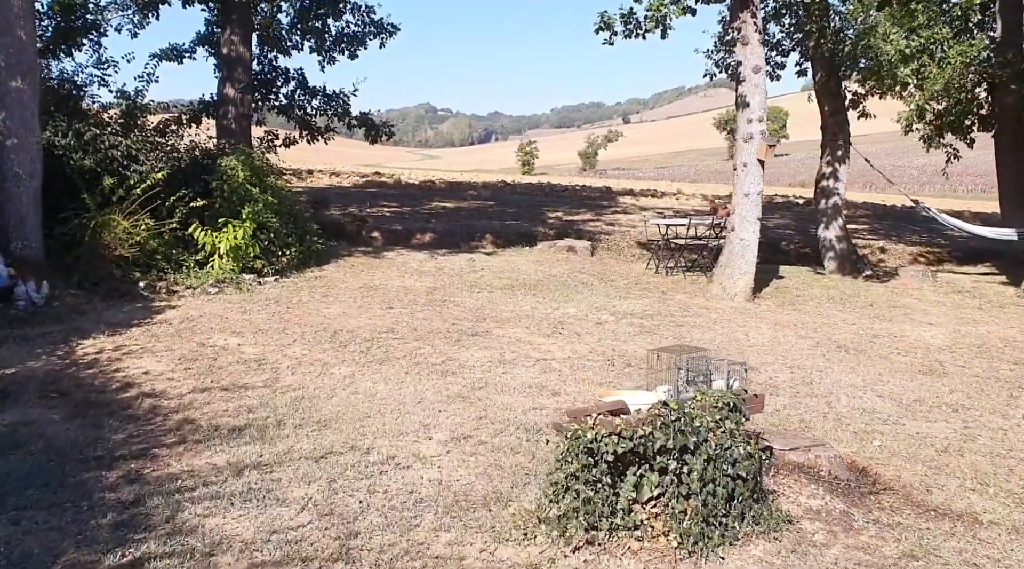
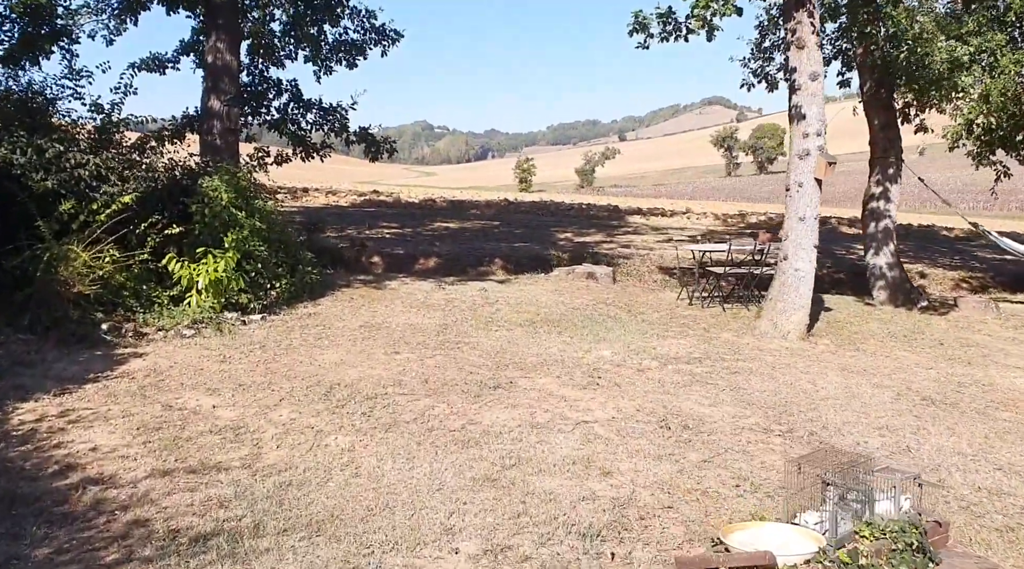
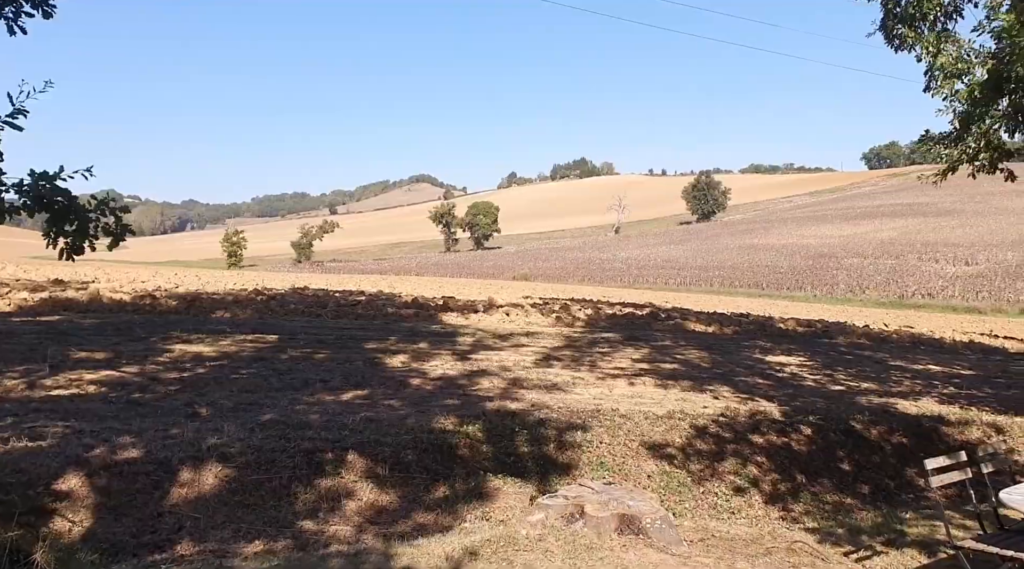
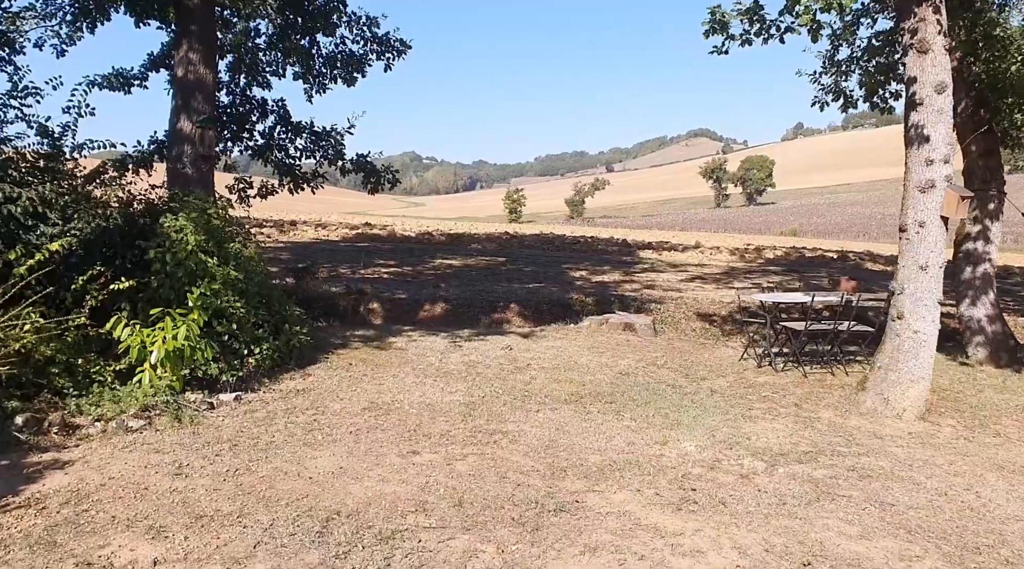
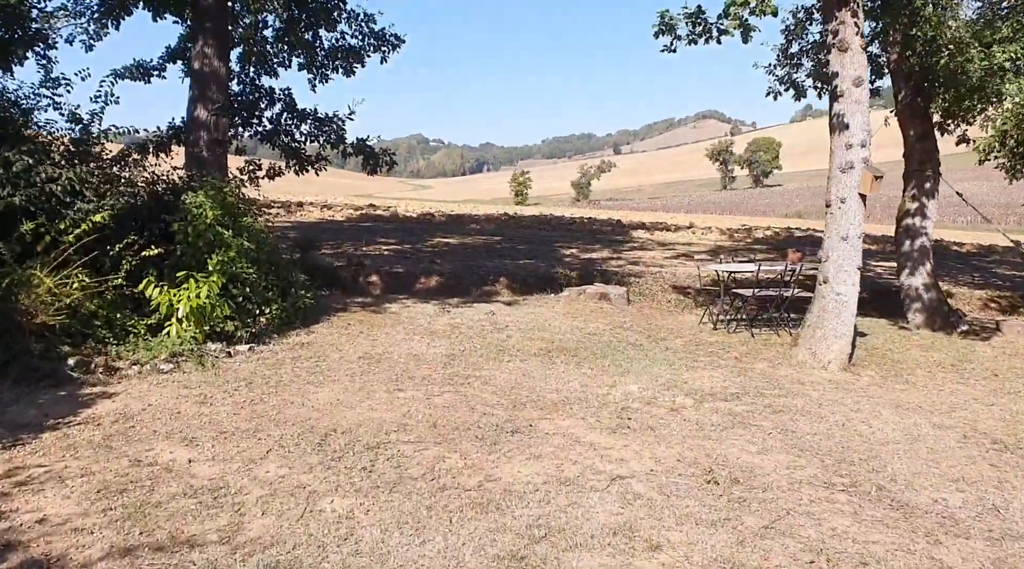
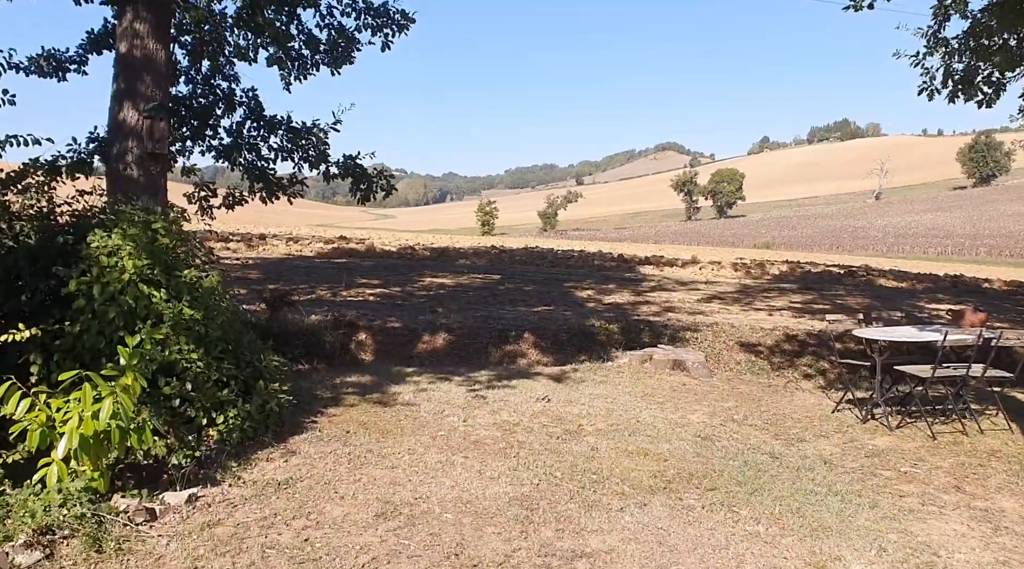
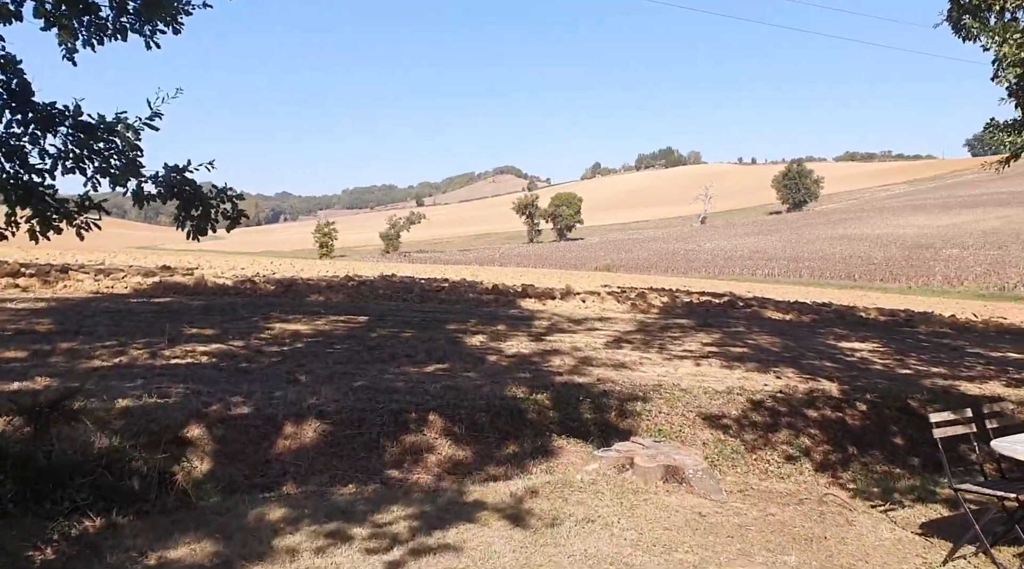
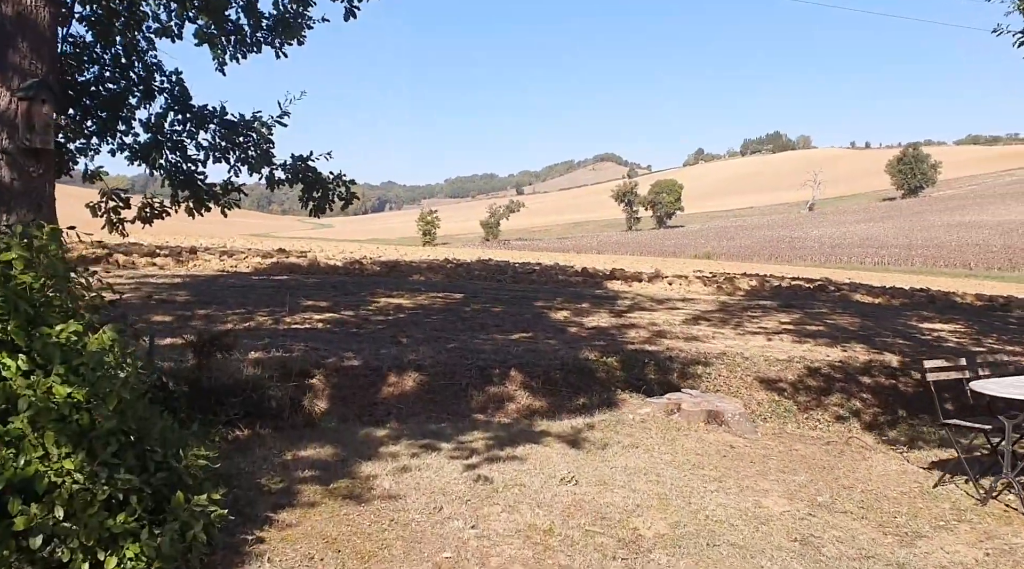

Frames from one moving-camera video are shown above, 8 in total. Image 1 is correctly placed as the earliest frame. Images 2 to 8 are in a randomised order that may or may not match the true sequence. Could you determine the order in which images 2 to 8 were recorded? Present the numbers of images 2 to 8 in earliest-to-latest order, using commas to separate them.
2, 5, 4, 6, 8, 7, 3
